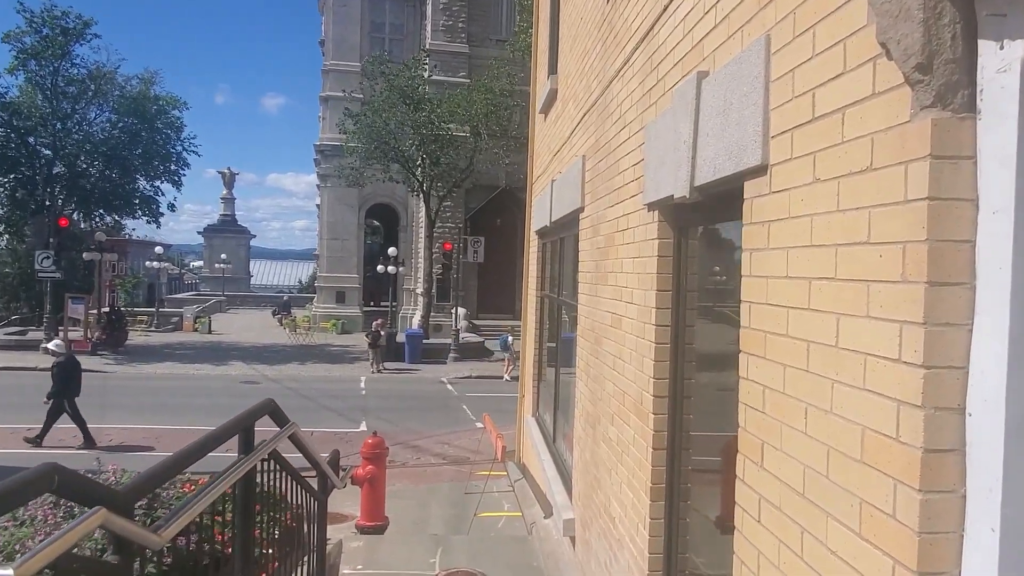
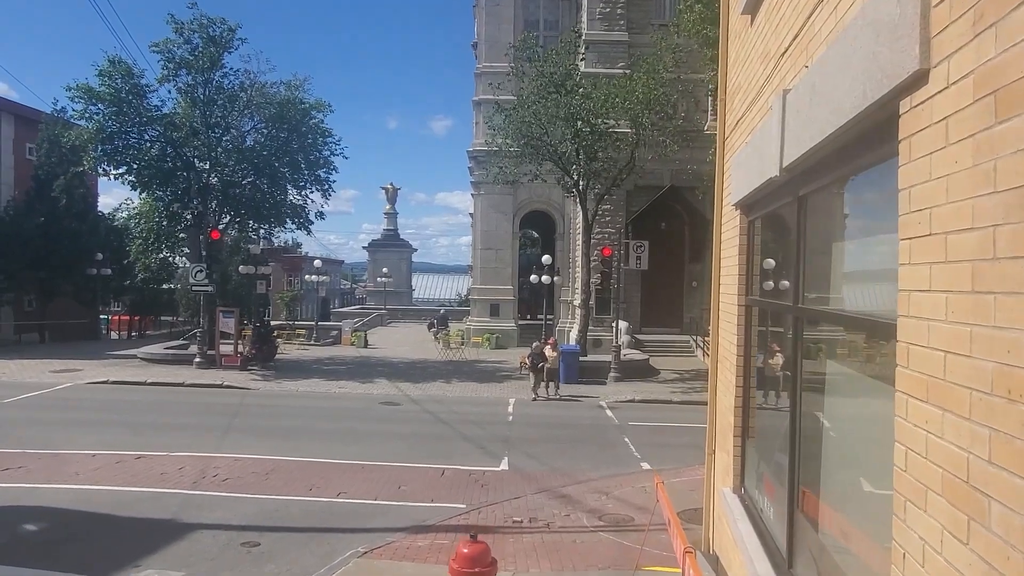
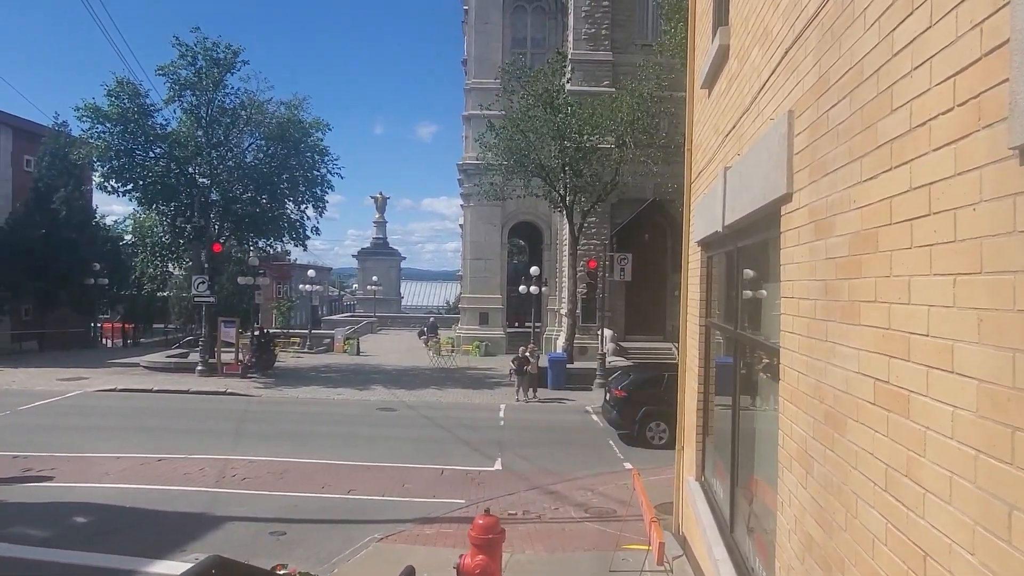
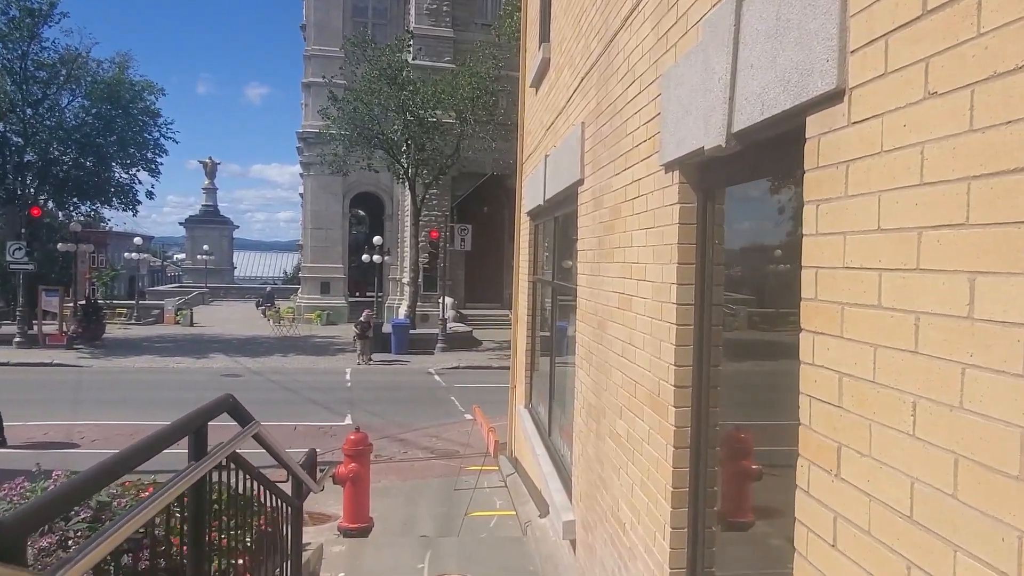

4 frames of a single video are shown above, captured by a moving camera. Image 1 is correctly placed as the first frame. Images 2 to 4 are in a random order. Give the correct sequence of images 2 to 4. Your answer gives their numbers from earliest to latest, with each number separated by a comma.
4, 3, 2
